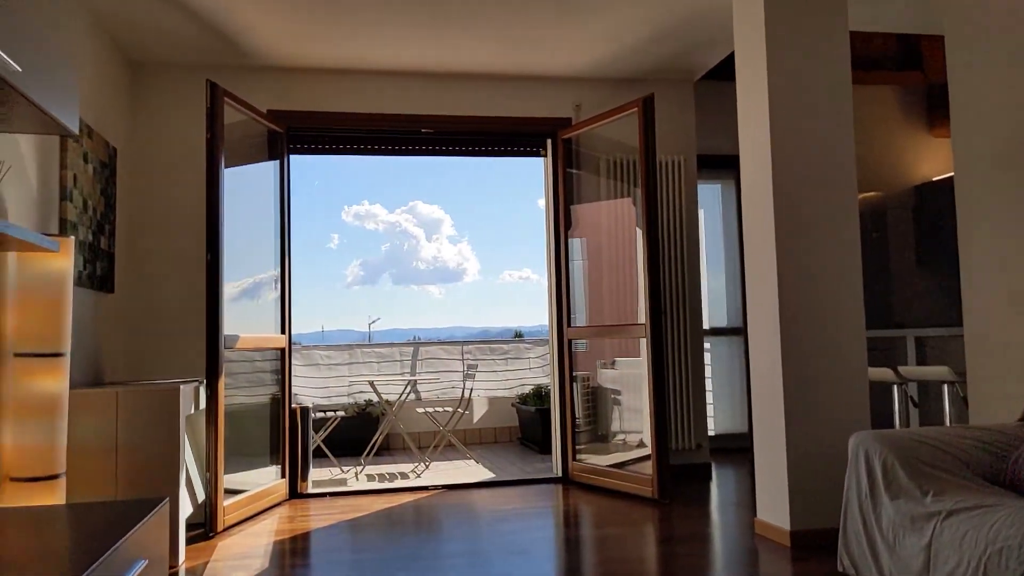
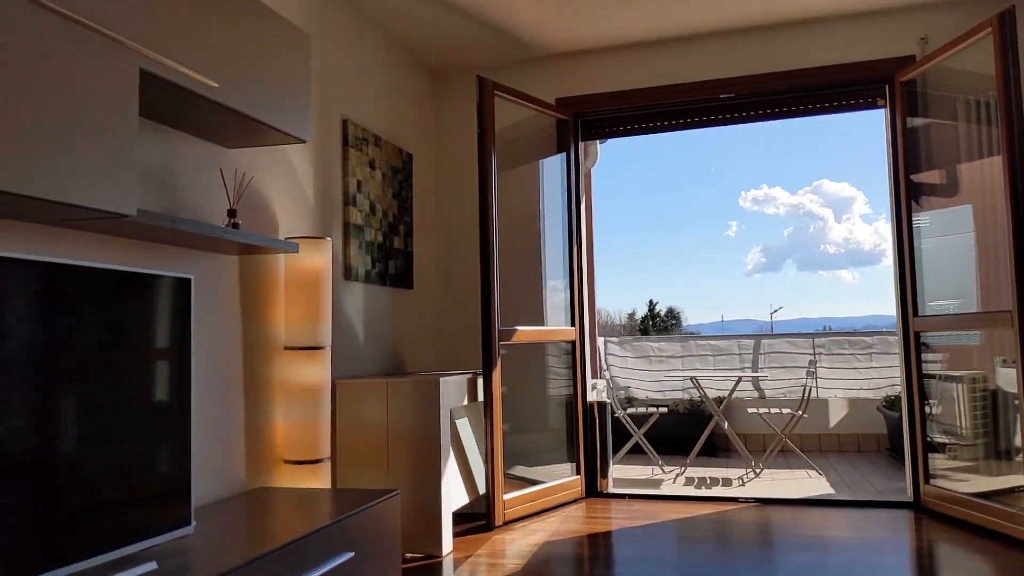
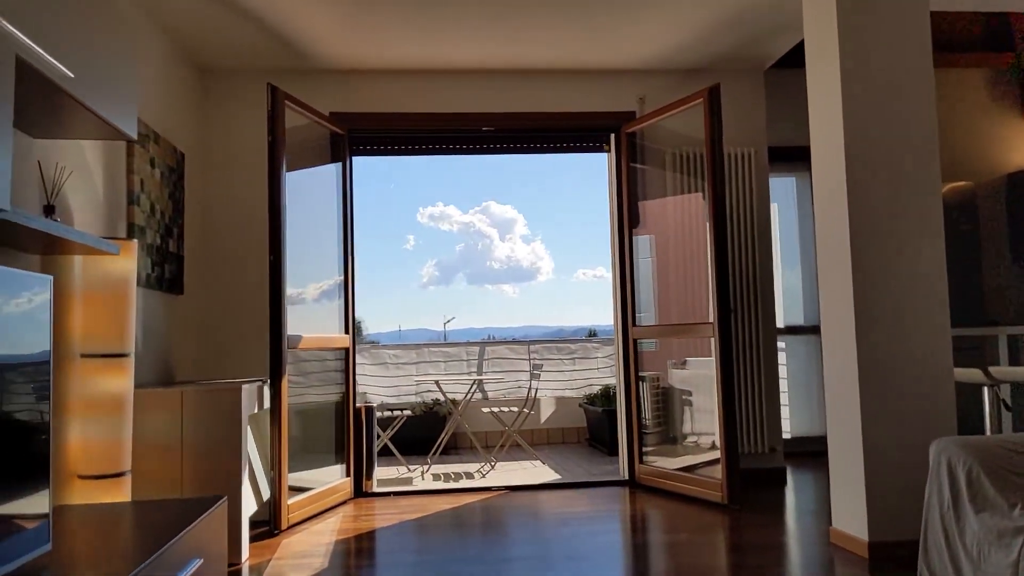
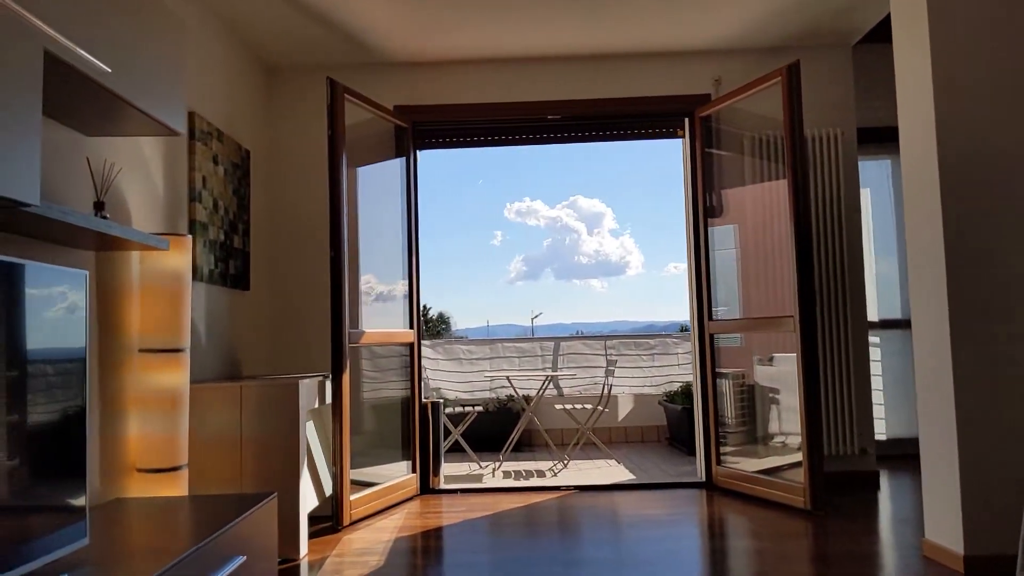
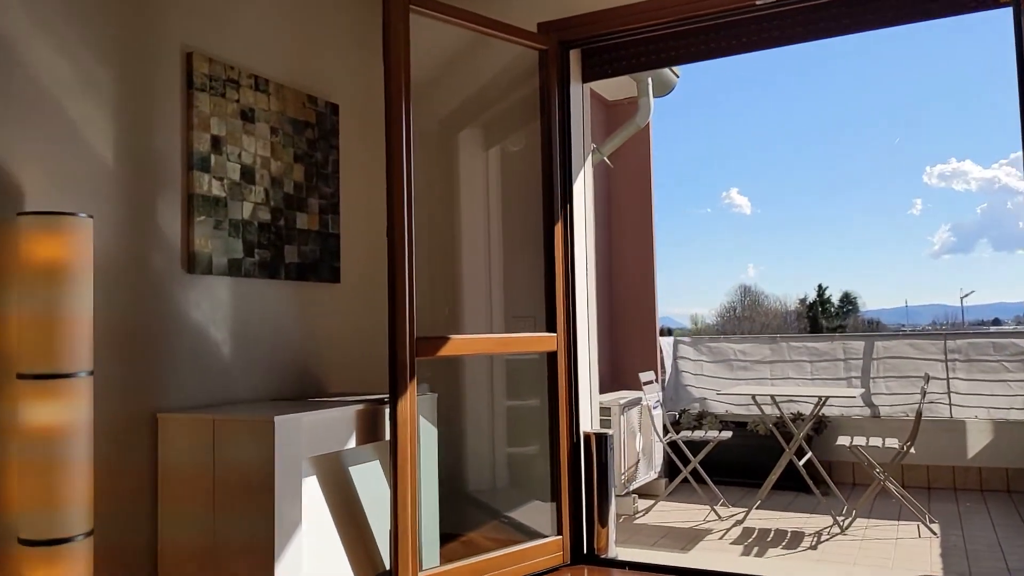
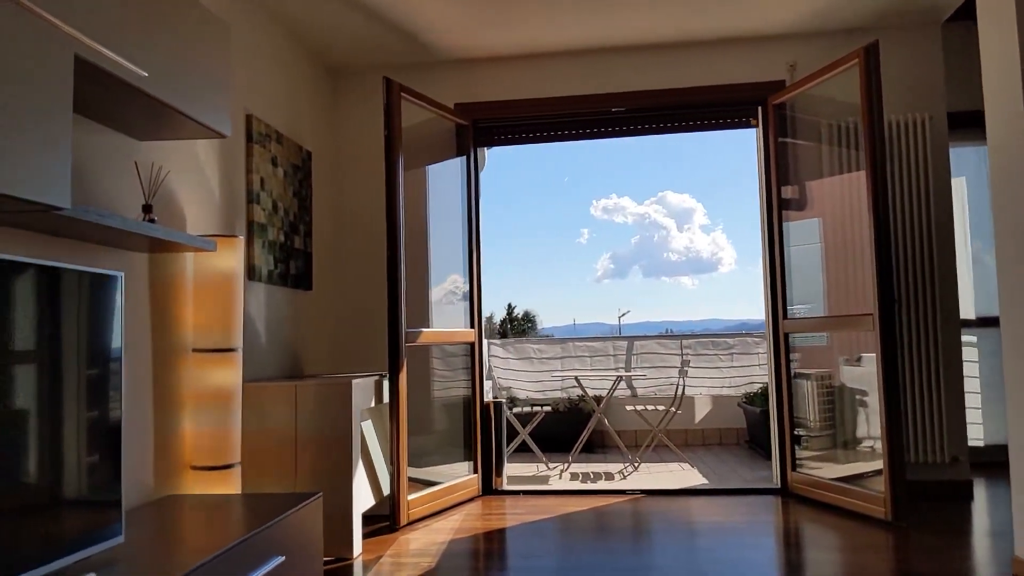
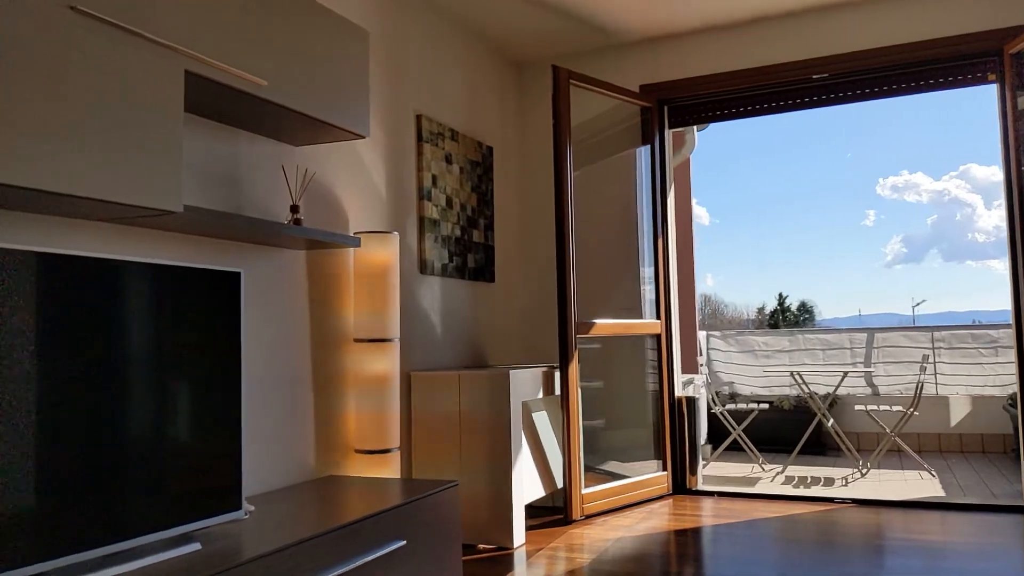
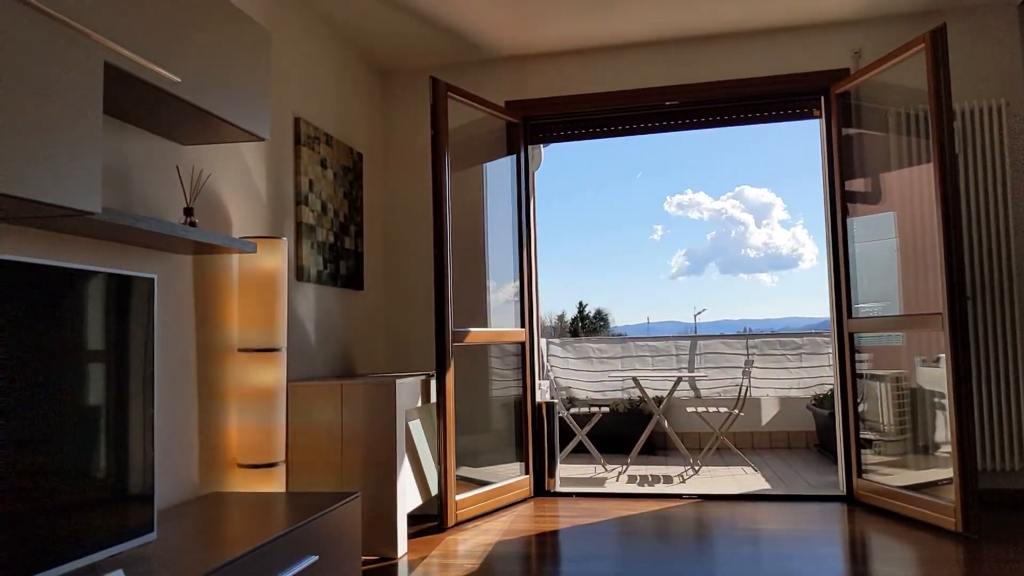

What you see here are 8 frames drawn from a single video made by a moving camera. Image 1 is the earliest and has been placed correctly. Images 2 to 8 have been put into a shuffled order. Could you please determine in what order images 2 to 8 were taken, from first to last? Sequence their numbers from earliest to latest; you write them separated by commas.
3, 4, 6, 8, 2, 7, 5
